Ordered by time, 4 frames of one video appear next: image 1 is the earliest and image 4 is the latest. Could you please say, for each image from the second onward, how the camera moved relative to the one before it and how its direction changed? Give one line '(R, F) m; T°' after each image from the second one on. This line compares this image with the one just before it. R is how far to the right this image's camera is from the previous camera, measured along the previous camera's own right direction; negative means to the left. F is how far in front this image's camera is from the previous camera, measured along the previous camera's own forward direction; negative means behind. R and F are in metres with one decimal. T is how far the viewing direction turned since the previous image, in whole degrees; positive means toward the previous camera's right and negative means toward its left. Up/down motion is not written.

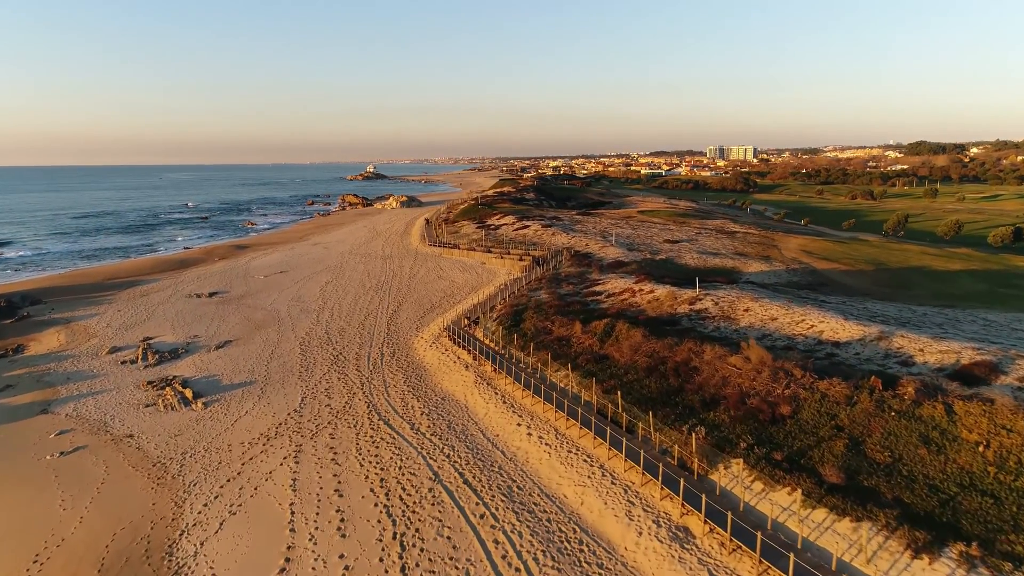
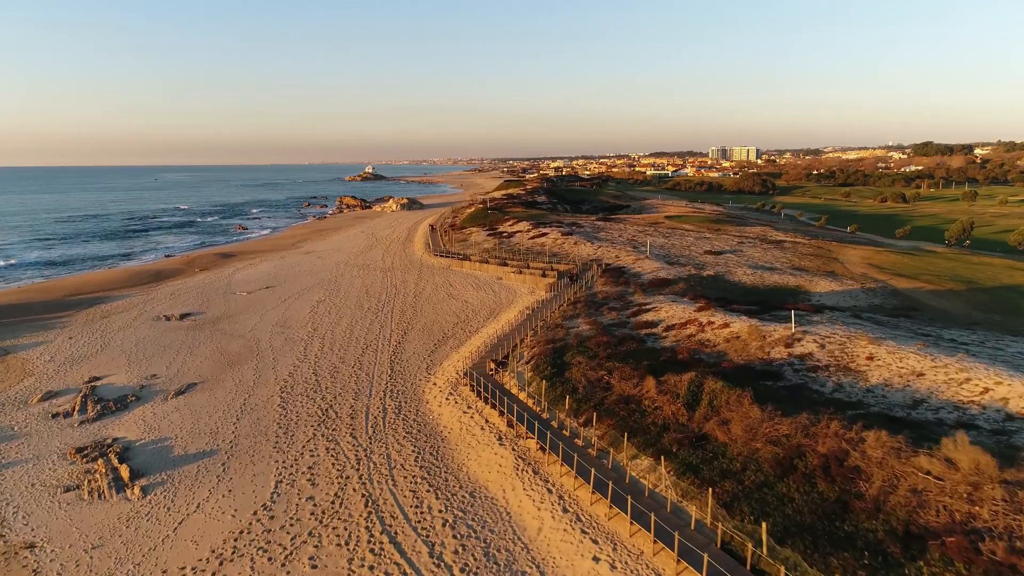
(-1.0, +4.9) m; 0°
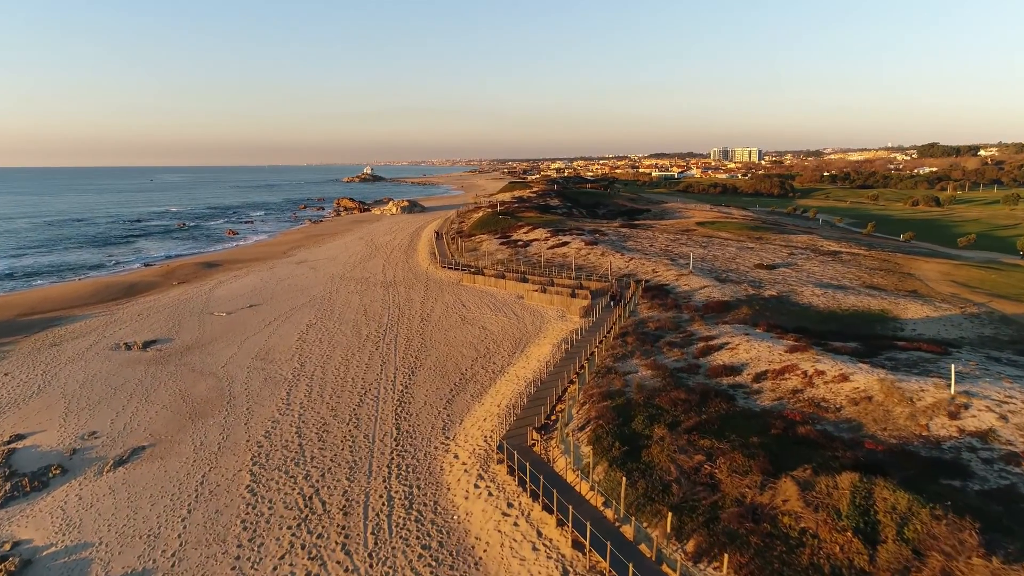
(-1.0, +4.5) m; 0°
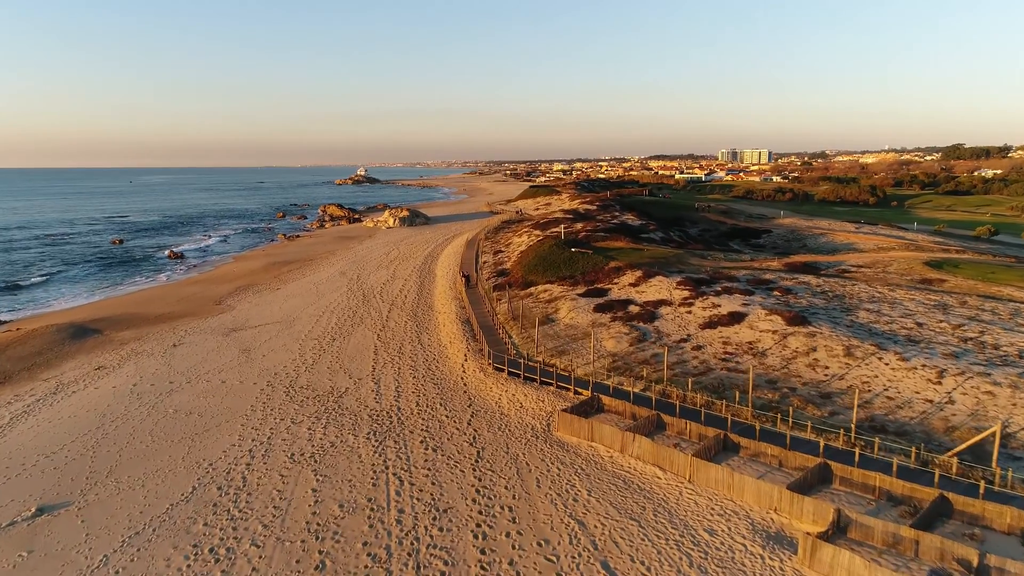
(-3.3, +18.1) m; 0°
